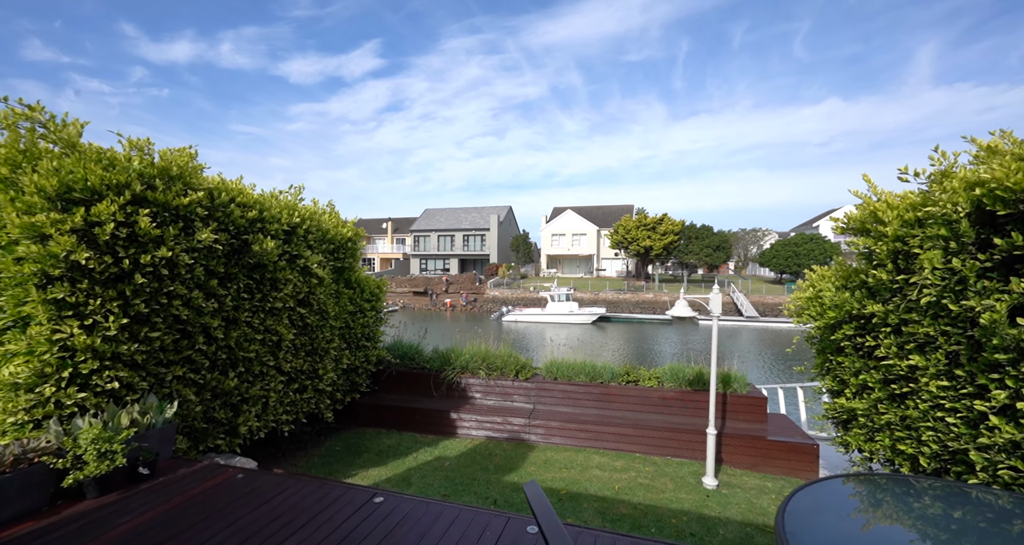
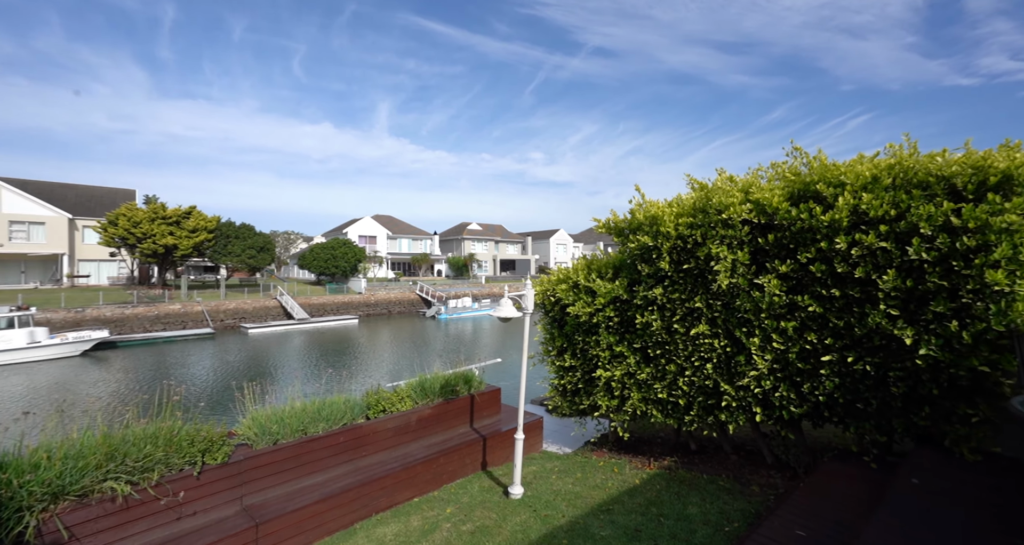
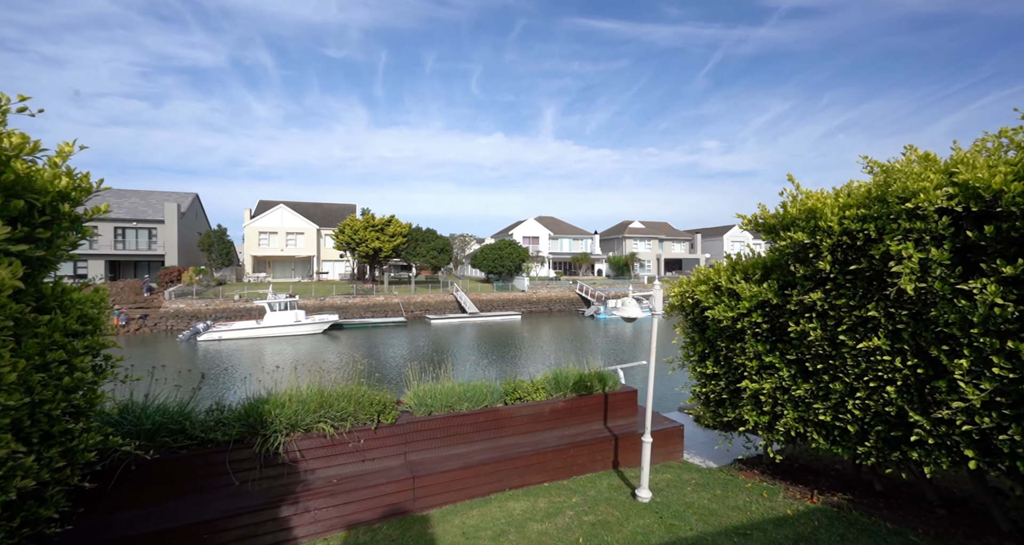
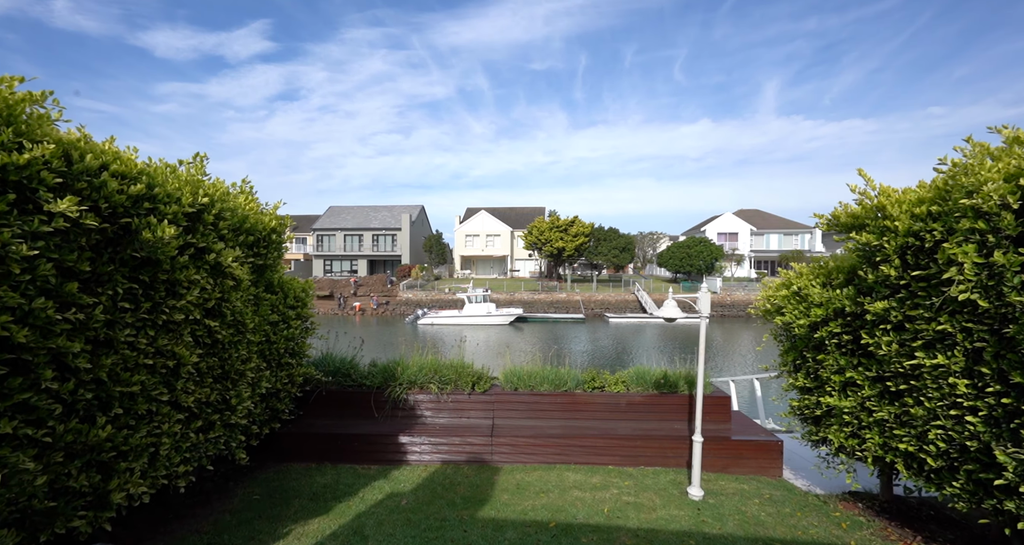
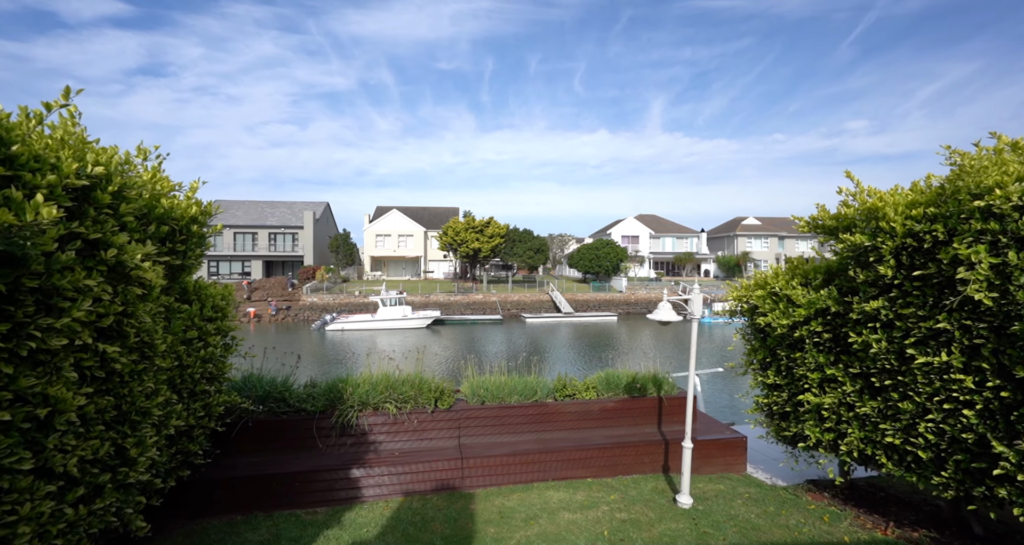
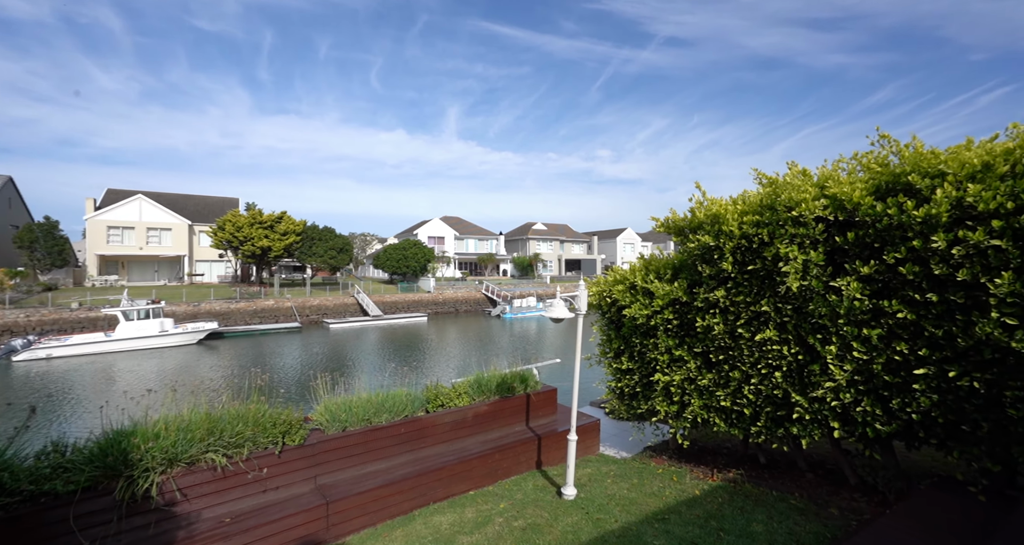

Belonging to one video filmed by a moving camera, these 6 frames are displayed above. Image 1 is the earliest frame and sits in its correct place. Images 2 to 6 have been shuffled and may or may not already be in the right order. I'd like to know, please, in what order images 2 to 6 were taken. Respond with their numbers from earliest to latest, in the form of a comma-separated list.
4, 5, 3, 6, 2
